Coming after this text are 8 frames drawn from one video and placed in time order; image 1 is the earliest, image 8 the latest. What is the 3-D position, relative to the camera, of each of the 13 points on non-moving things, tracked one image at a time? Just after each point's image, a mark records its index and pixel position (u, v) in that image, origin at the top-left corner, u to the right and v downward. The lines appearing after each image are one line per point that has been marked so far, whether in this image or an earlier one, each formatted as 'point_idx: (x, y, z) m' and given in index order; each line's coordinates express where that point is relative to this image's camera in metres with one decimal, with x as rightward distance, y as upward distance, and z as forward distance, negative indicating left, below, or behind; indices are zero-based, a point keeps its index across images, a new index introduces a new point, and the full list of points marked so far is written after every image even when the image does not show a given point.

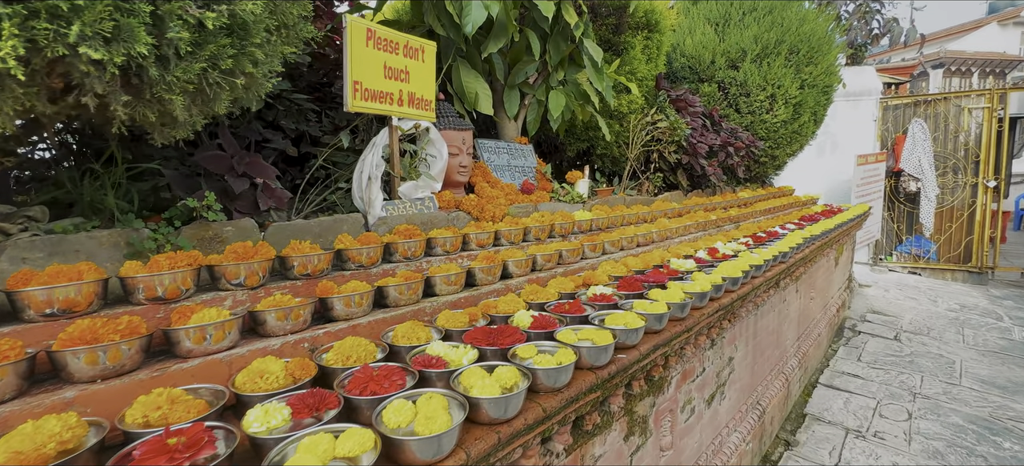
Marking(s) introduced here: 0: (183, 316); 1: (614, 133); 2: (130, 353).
0: (-1.0, -0.2, +1.4) m
1: (+1.0, +1.0, +4.5) m
2: (-1.0, -0.3, +1.3) m
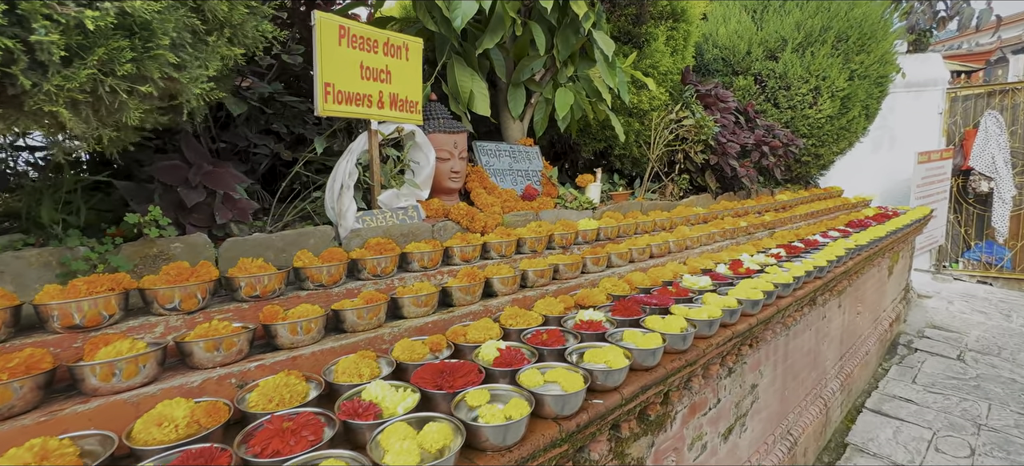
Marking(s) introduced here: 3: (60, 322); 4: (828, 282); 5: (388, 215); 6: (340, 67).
0: (-1.2, -0.3, +1.3) m
1: (+1.1, +0.9, +4.2) m
2: (-1.2, -0.4, +1.1) m
3: (-1.3, -0.3, +1.3) m
4: (+2.4, -0.4, +3.4) m
5: (-0.6, +0.1, +2.3) m
6: (-0.8, +0.8, +2.1) m
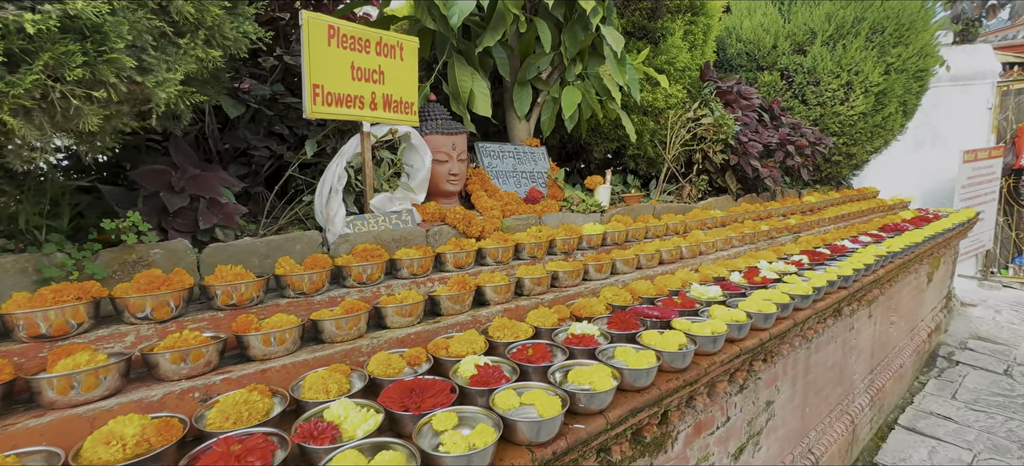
0: (-1.2, -0.3, +1.2) m
1: (+1.2, +0.9, +4.0) m
2: (-1.3, -0.4, +1.1) m
3: (-1.4, -0.3, +1.3) m
4: (+2.4, -0.4, +3.2) m
5: (-0.6, +0.1, +2.2) m
6: (-0.8, +0.8, +2.1) m
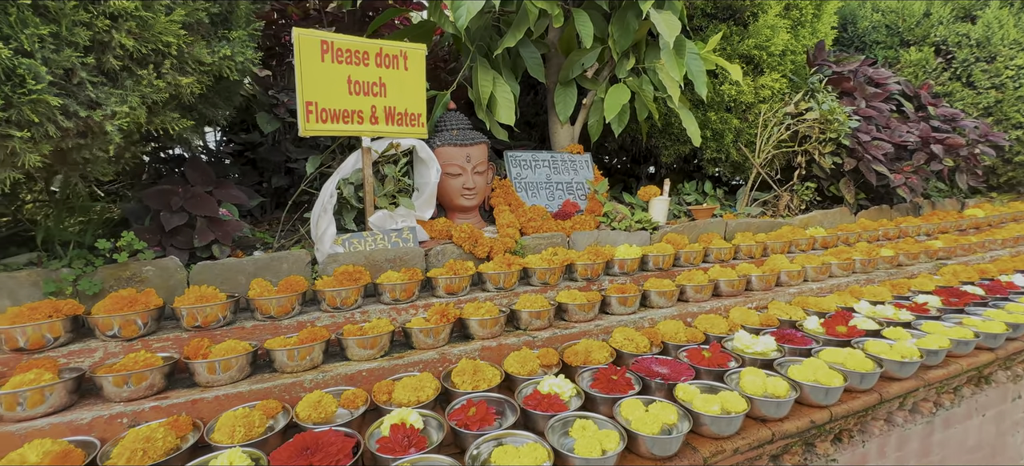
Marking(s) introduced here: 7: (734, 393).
0: (-1.5, -0.4, +1.4) m
1: (+1.6, +0.8, +3.4) m
2: (-1.6, -0.5, +1.2) m
3: (-1.6, -0.4, +1.4) m
4: (+2.6, -0.6, +2.3) m
5: (-0.6, 0.0, +2.2) m
6: (-0.9, +0.7, +2.0) m
7: (+0.7, -0.5, +1.5) m
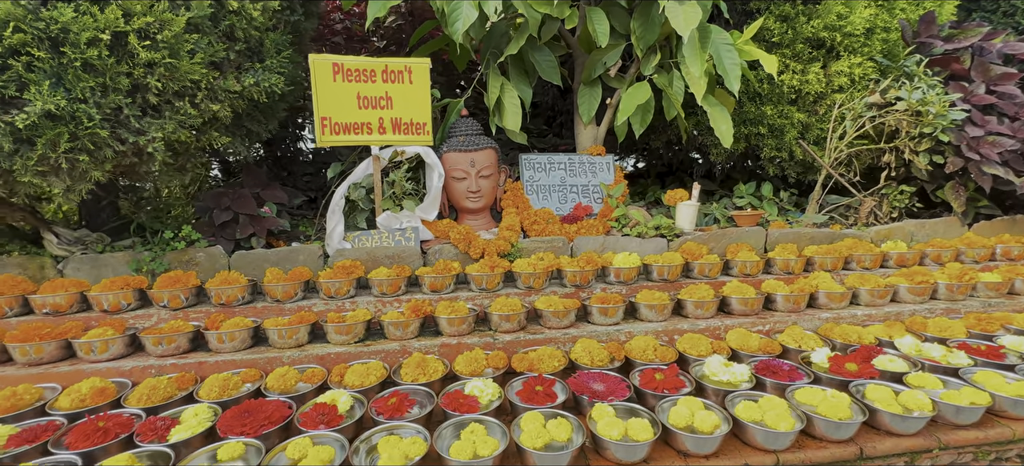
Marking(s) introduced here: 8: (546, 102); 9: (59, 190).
0: (-1.8, -0.4, +1.9) m
1: (+1.8, +0.7, +3.0) m
2: (-1.9, -0.5, +1.8) m
3: (-1.8, -0.3, +2.0) m
4: (+2.4, -0.7, +1.7) m
5: (-0.7, 0.0, +2.4) m
6: (-0.9, +0.7, +2.3) m
7: (+0.4, -0.6, +1.4) m
8: (+0.3, +1.1, +3.9) m
9: (-1.8, +0.2, +1.8) m
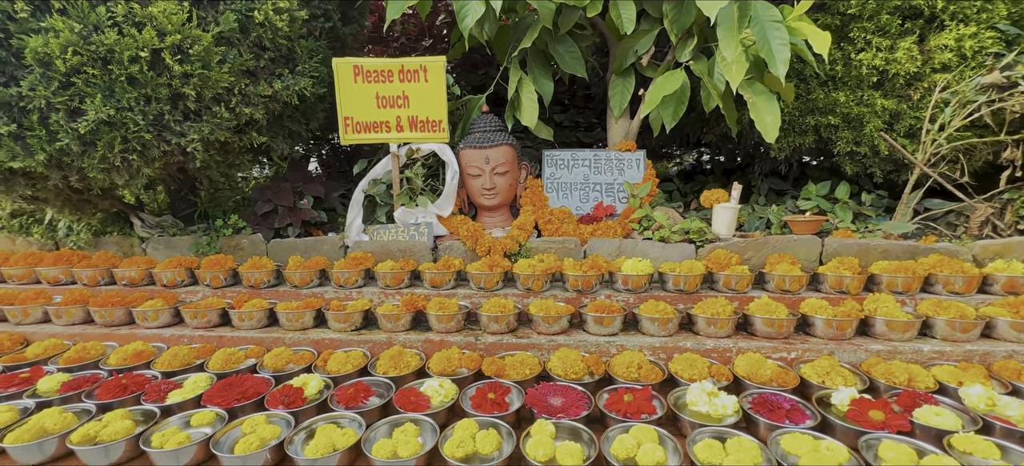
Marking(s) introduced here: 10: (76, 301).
0: (-1.8, -0.3, +2.3) m
1: (+2.0, +0.6, +2.5) m
2: (-1.9, -0.4, +2.2) m
3: (-1.9, -0.3, +2.4) m
4: (+2.2, -0.8, +1.2) m
5: (-0.6, 0.0, +2.5) m
6: (-0.8, +0.7, +2.5) m
7: (+0.2, -0.6, +1.3) m
8: (+0.7, +1.1, +3.7) m
9: (-1.8, +0.2, +2.1) m
10: (-2.2, -0.3, +2.2) m
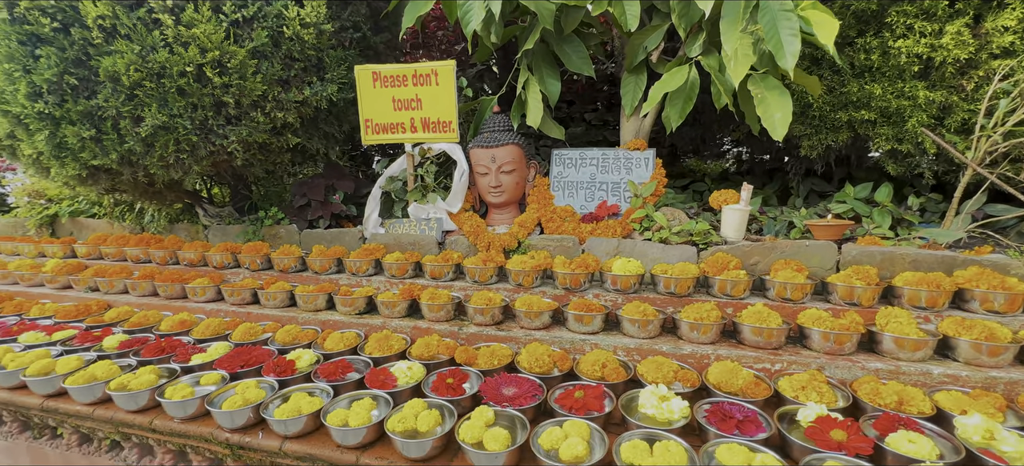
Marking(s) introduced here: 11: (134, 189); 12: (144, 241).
0: (-1.8, -0.3, +2.6) m
1: (+2.0, +0.6, +2.2) m
2: (-2.0, -0.3, +2.6) m
3: (-1.9, -0.2, +2.8) m
4: (+1.9, -0.9, +0.9) m
5: (-0.6, +0.1, +2.7) m
6: (-0.8, +0.8, +2.7) m
7: (0.0, -0.6, +1.4) m
8: (+0.9, +1.1, +3.6) m
9: (-1.9, +0.3, +2.5) m
10: (-2.2, -0.3, +2.7) m
11: (-2.3, +0.3, +2.7) m
12: (-2.4, -0.1, +2.9) m
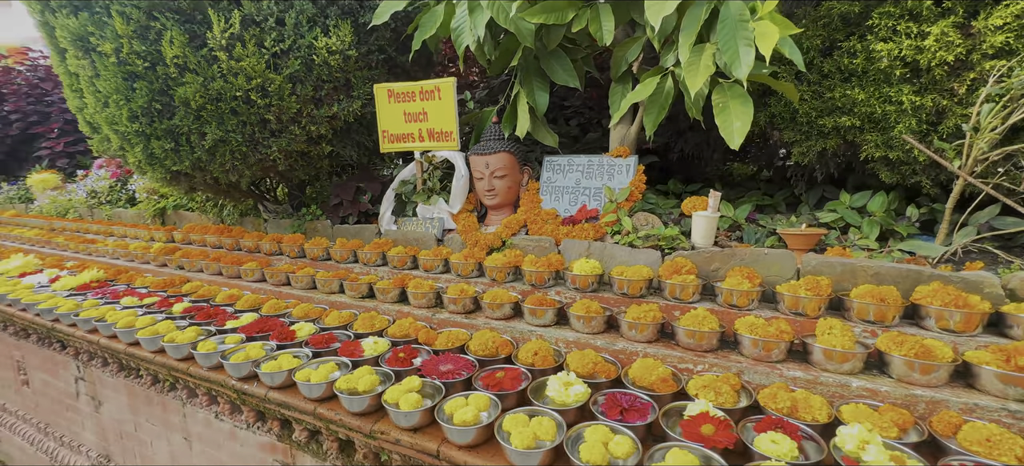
0: (-1.9, -0.2, +3.2) m
1: (+1.8, +0.5, +2.1) m
2: (-2.0, -0.3, +3.2) m
3: (-1.9, -0.1, +3.4) m
4: (+1.5, -0.9, +0.8) m
5: (-0.7, +0.1, +3.1) m
6: (-0.8, +0.8, +3.1) m
7: (-0.3, -0.6, +1.6) m
8: (+1.1, +1.1, +3.7) m
9: (-1.9, +0.4, +3.1) m
10: (-2.2, -0.2, +3.3) m
11: (-2.3, +0.3, +3.4) m
12: (-2.4, 0.0, +3.6) m
